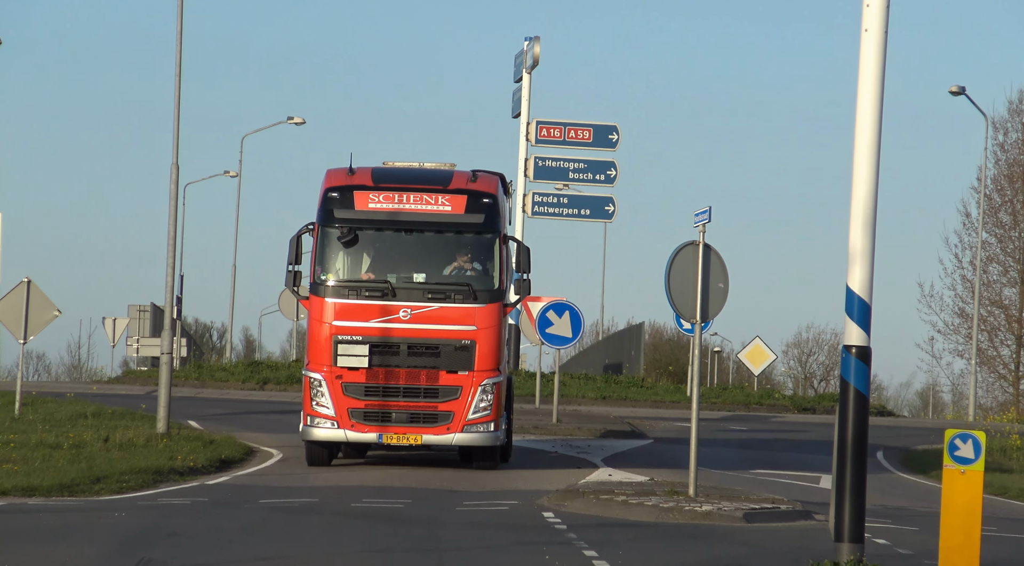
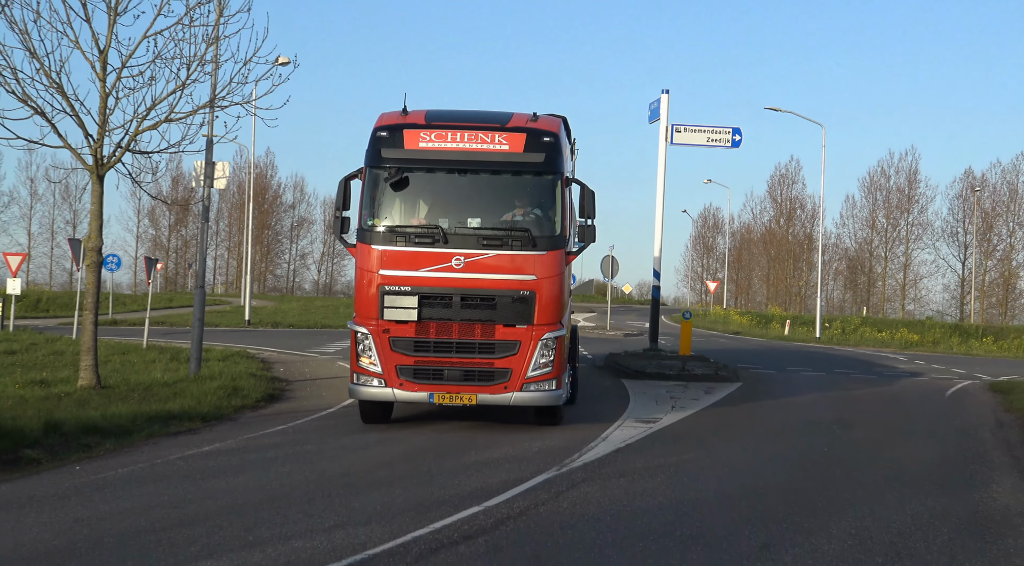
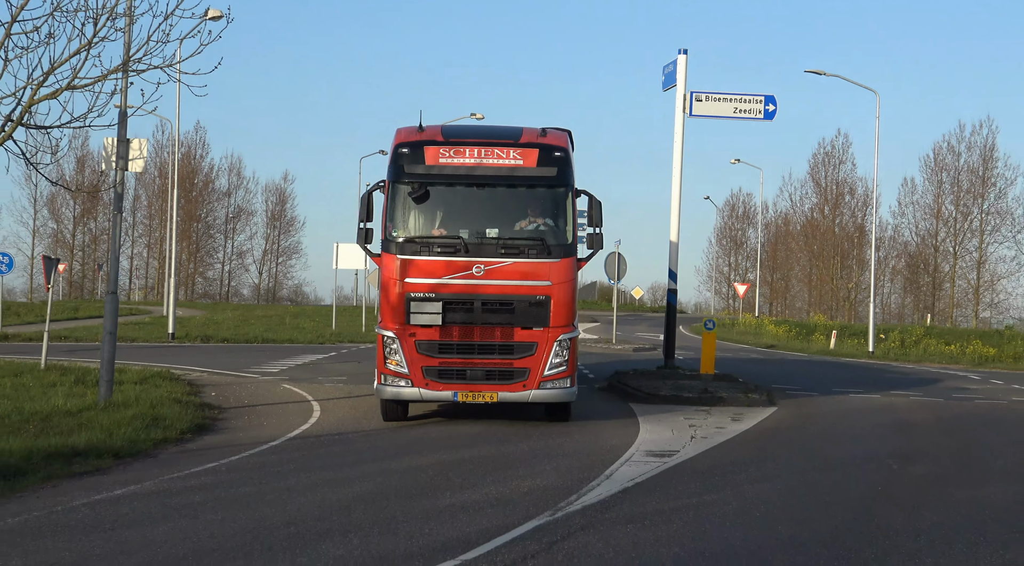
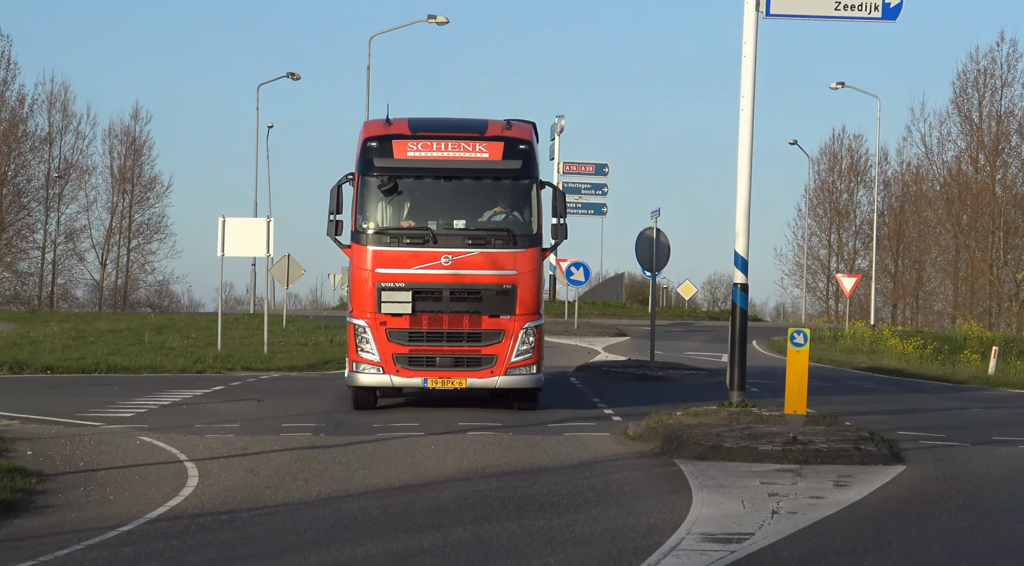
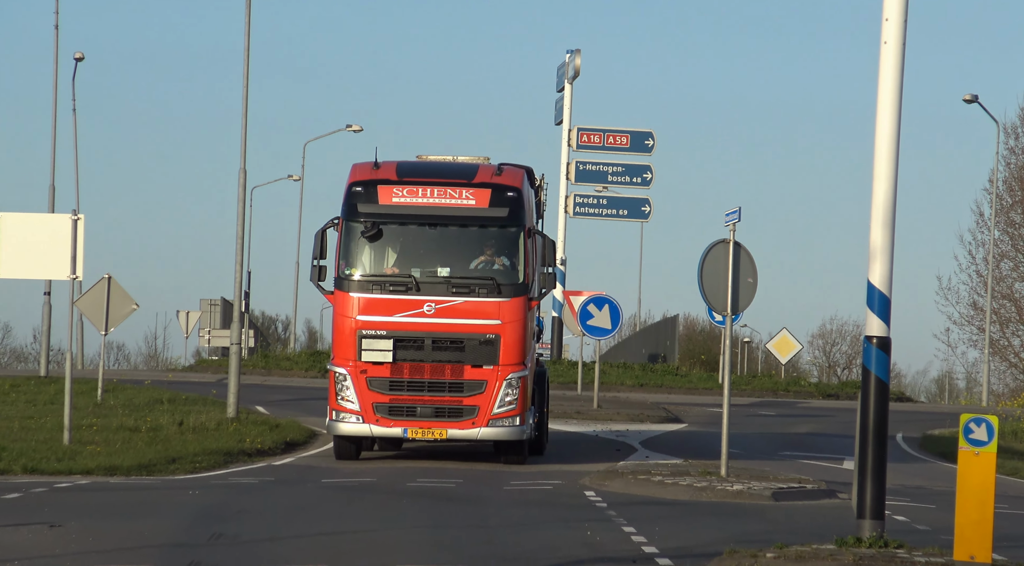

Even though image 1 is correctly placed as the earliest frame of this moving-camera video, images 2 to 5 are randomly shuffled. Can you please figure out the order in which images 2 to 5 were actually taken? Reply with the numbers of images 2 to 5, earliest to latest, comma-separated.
5, 4, 3, 2
